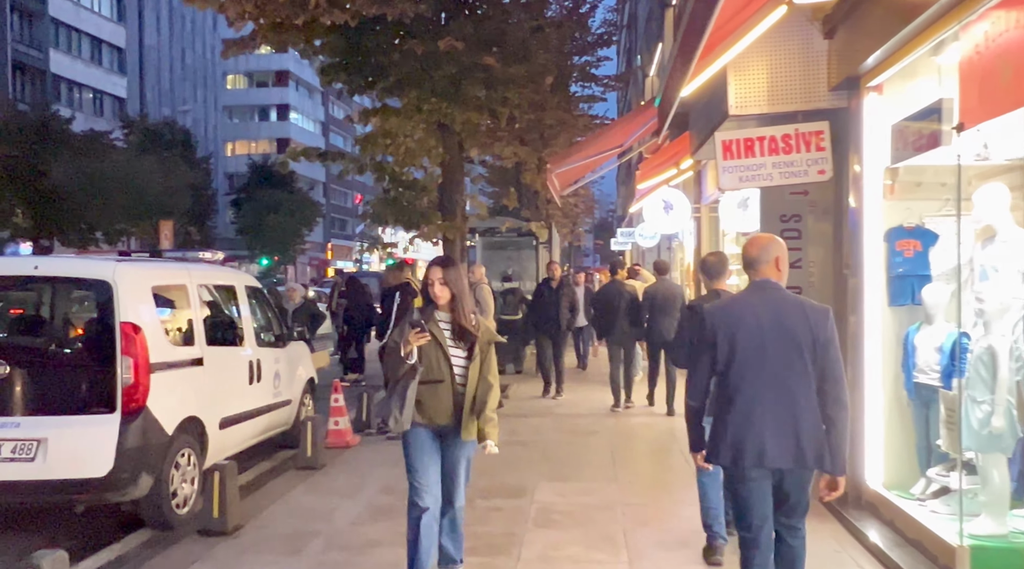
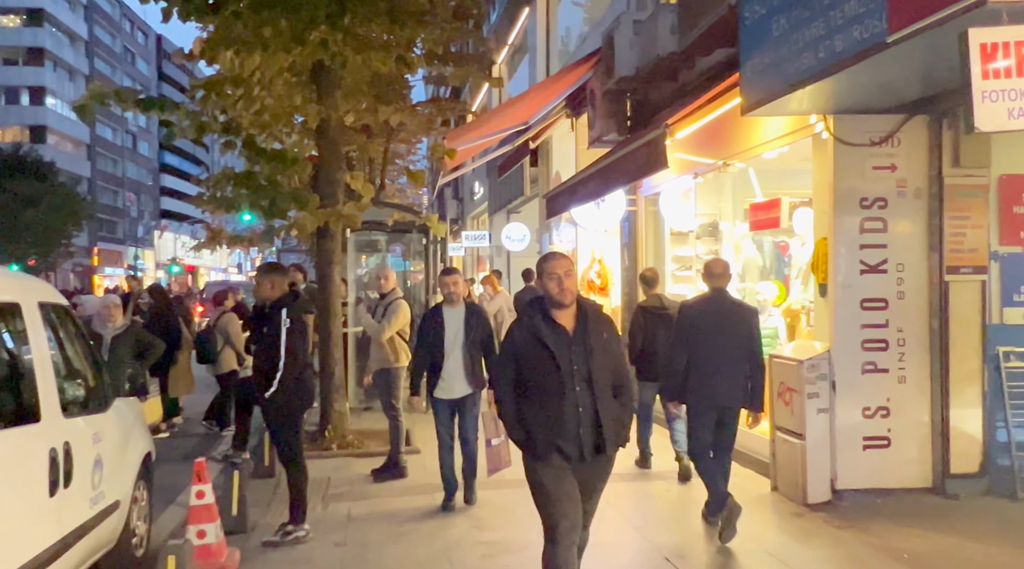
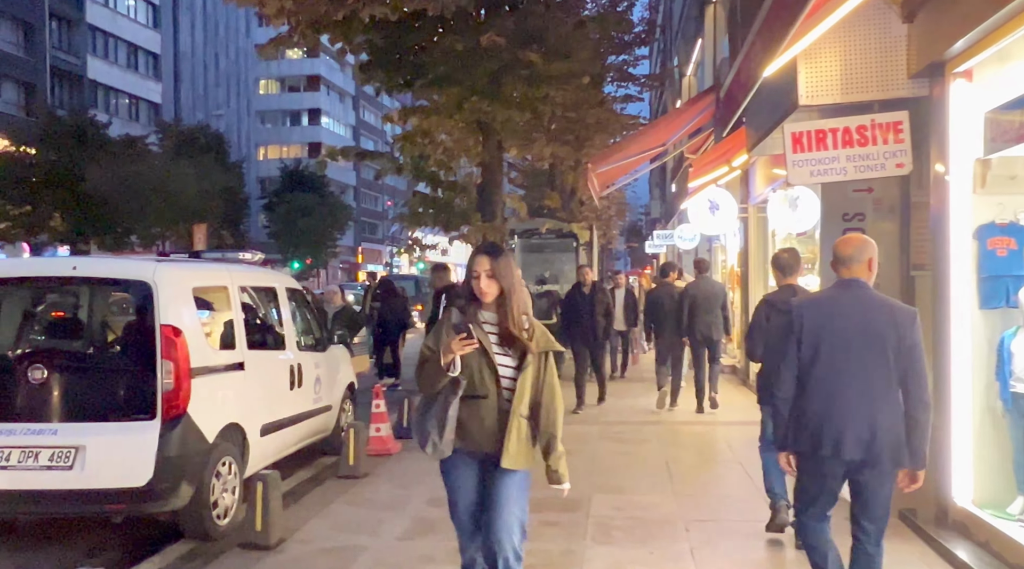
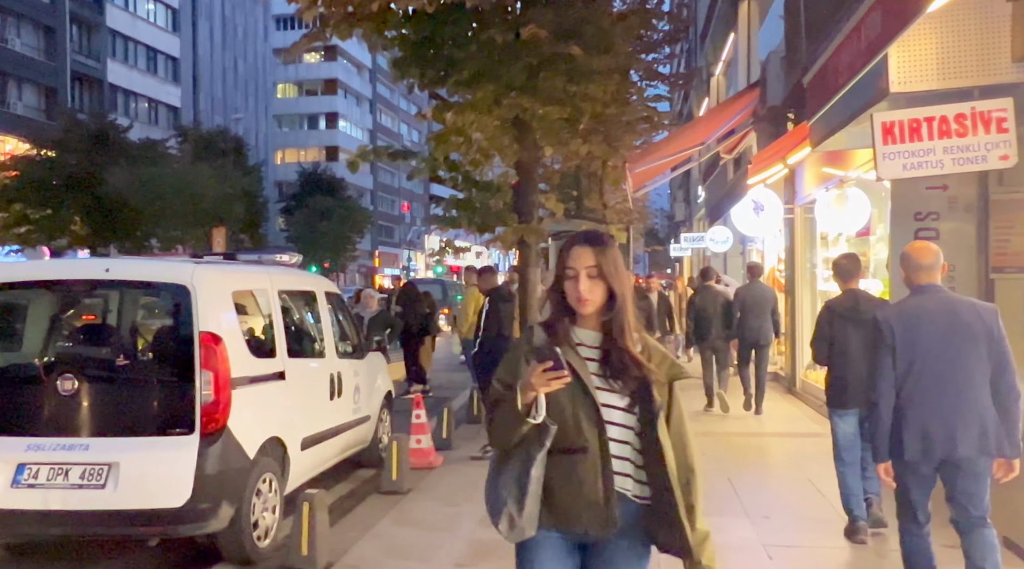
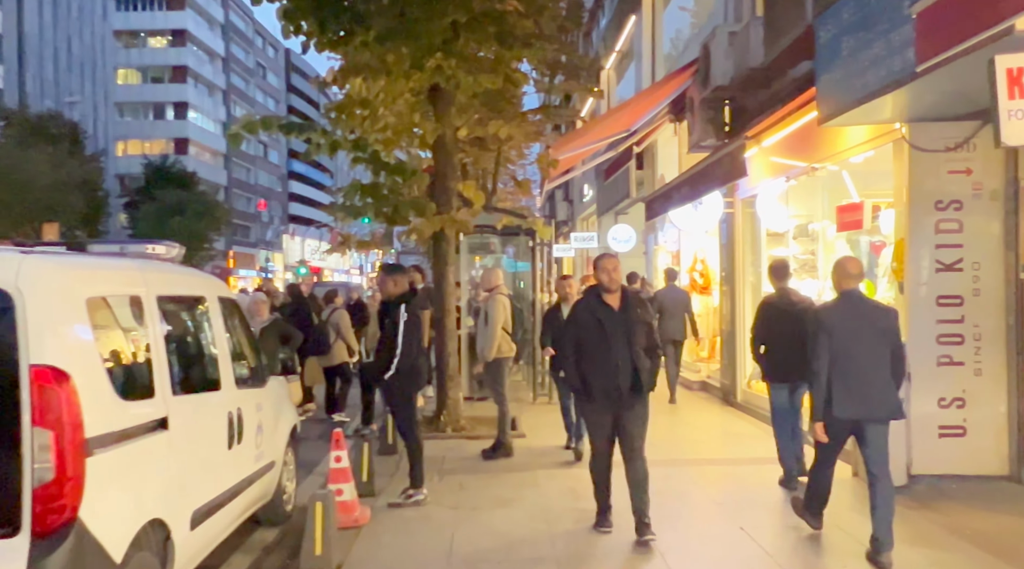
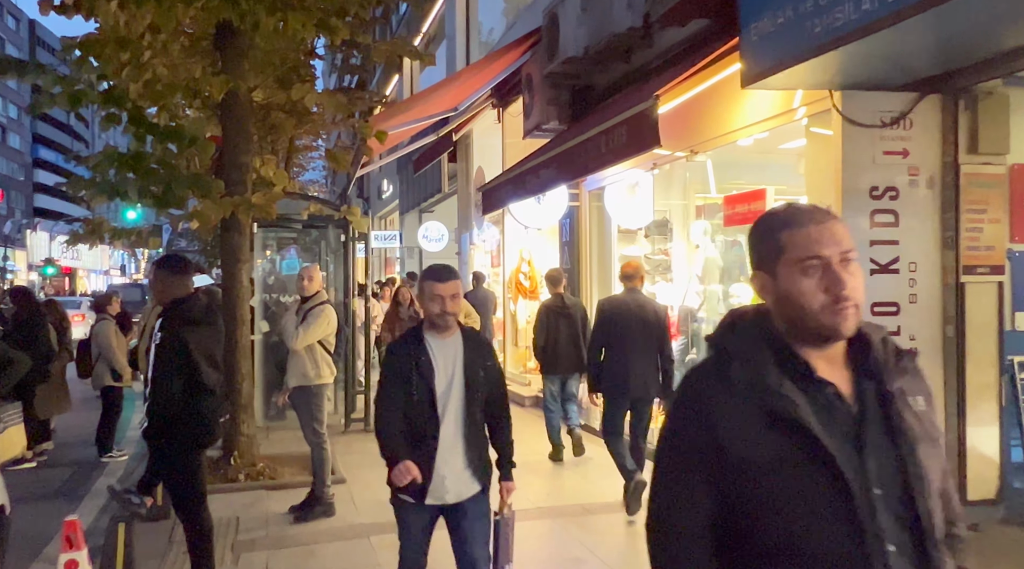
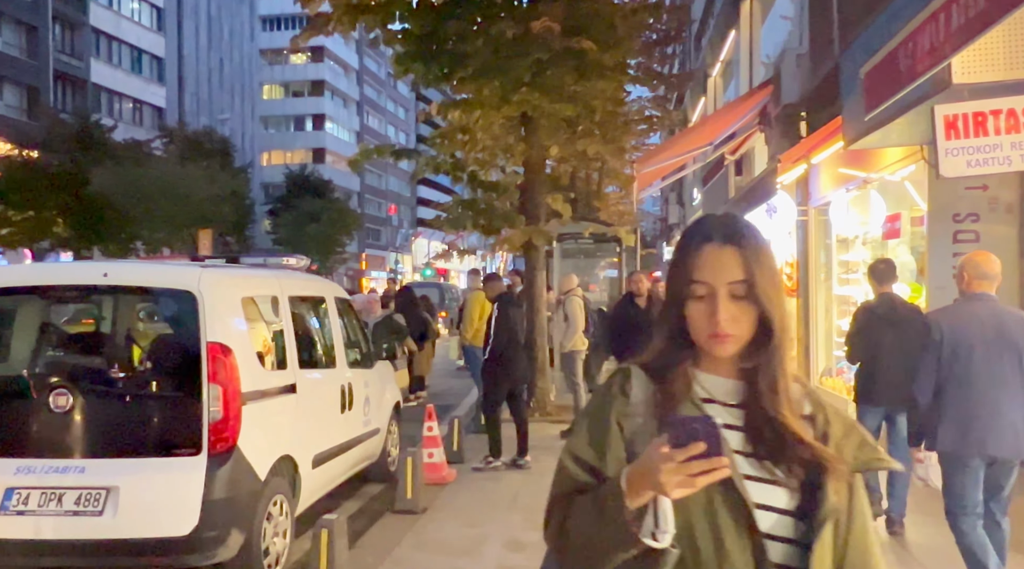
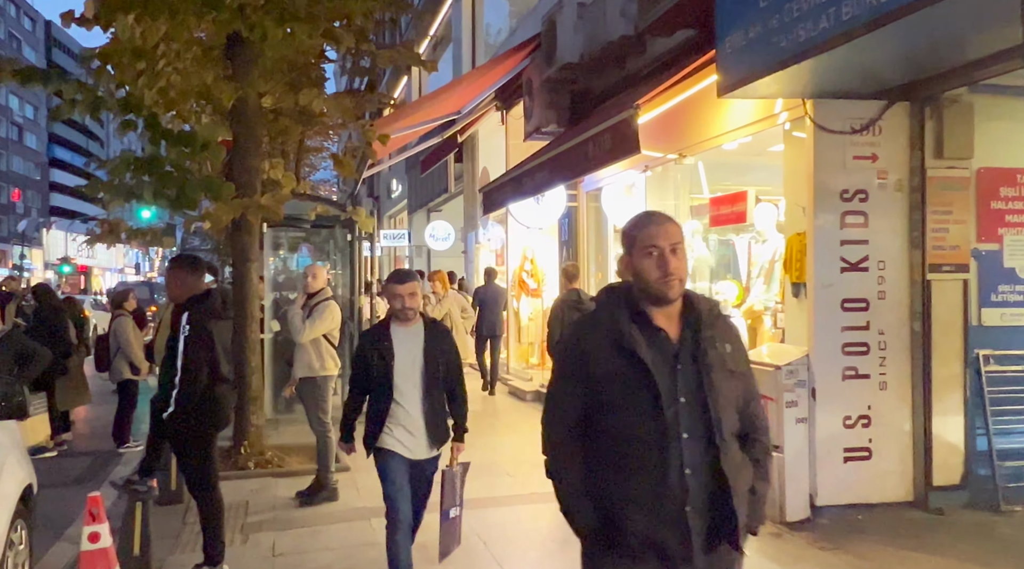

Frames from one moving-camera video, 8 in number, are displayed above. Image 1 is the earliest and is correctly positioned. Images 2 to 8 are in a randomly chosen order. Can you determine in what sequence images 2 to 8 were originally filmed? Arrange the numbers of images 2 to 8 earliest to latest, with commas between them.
3, 4, 7, 5, 2, 8, 6
